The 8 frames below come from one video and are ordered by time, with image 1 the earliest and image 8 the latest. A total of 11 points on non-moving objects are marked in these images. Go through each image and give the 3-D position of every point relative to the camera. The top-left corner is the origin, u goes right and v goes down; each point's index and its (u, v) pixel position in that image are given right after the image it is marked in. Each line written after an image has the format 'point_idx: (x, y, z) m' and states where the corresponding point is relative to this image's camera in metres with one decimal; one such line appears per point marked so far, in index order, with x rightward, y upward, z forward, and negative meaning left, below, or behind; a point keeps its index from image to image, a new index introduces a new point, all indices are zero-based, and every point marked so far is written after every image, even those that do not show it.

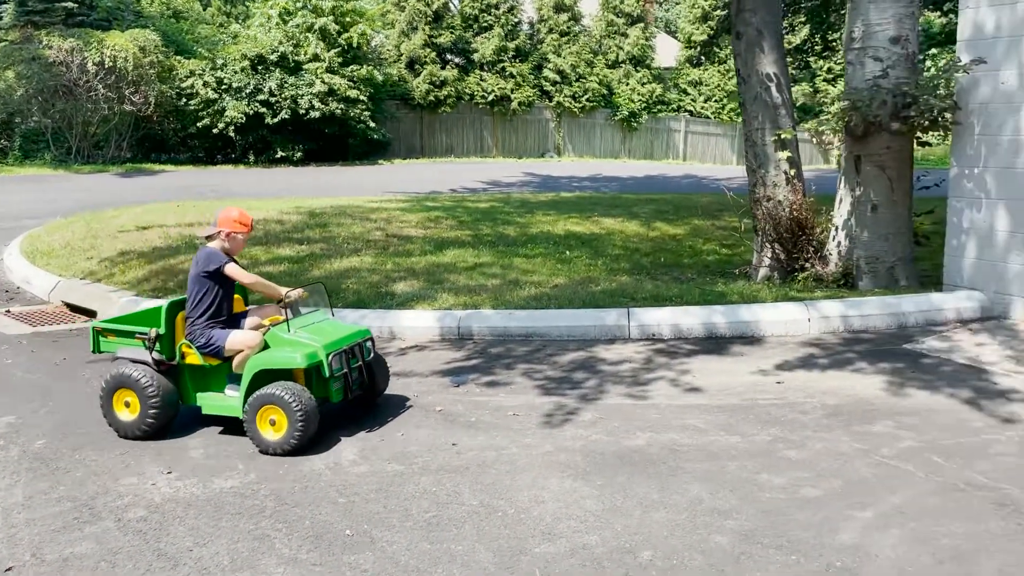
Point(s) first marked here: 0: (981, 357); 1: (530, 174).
0: (+2.9, -0.4, +5.2) m
1: (+0.3, +2.4, +17.6) m
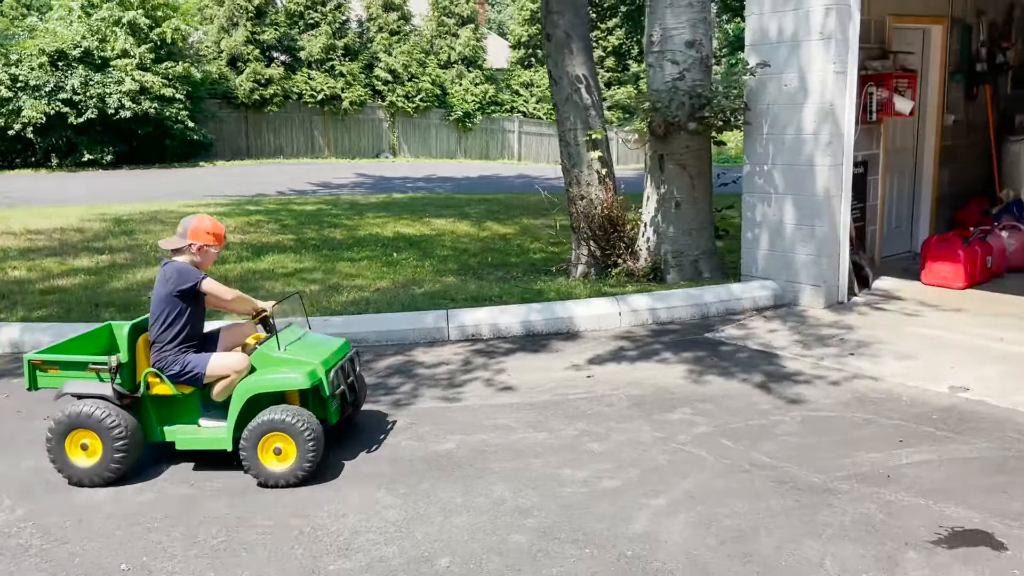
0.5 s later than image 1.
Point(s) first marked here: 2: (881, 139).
0: (+1.7, -0.4, +5.5) m
1: (-3.1, +2.3, +17.3) m
2: (+3.1, +1.2, +7.0) m
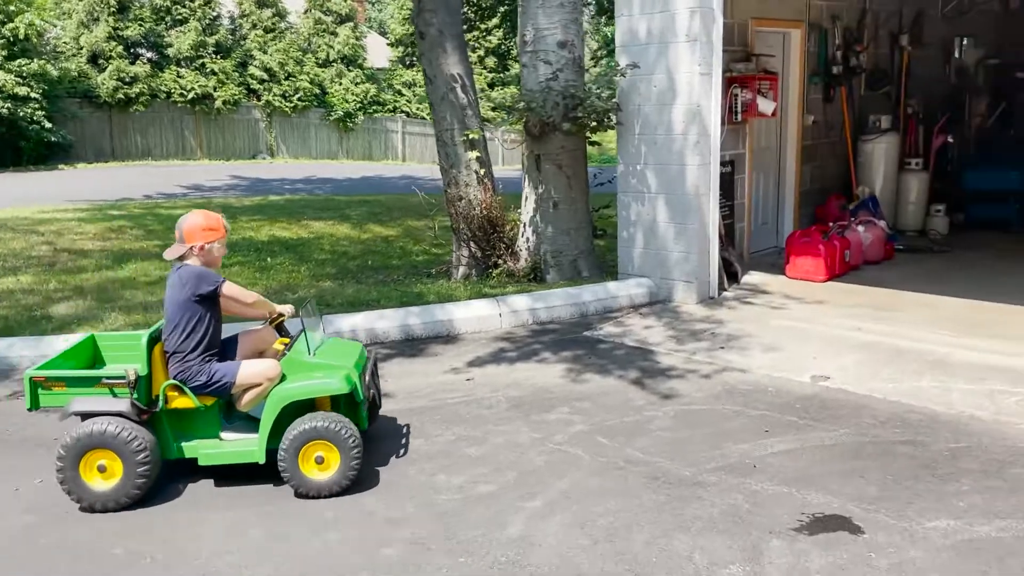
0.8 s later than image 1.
0: (+0.9, -0.3, +5.6) m
1: (-5.5, +2.2, +16.7) m
2: (+2.0, +1.3, +7.3) m
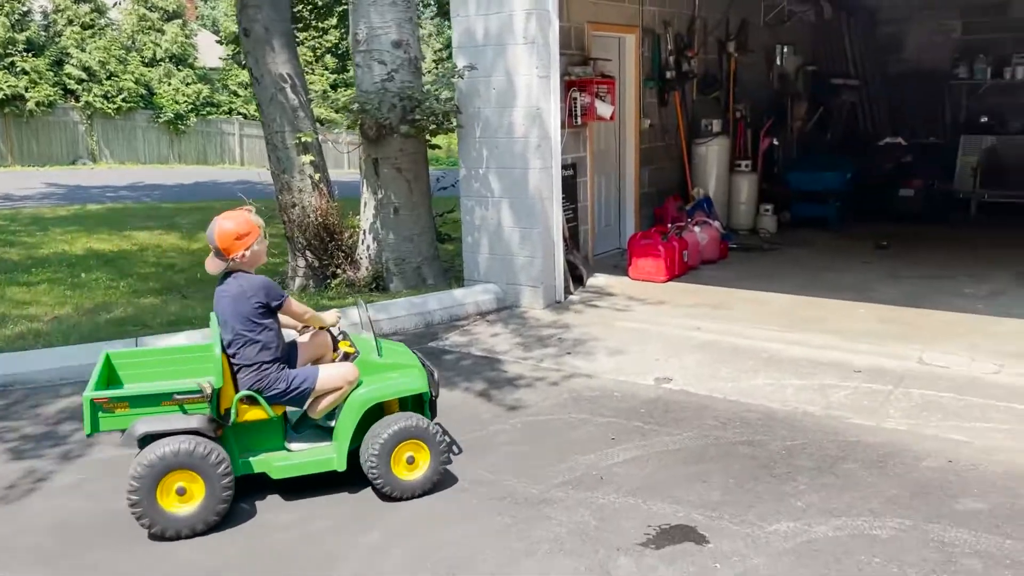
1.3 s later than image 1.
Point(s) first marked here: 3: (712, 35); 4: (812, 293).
0: (-0.1, -0.4, +5.5) m
1: (-8.4, +1.9, +15.3) m
2: (+0.6, +1.3, +7.3) m
3: (+2.2, +2.7, +9.1) m
4: (+2.3, 0.0, +6.4) m
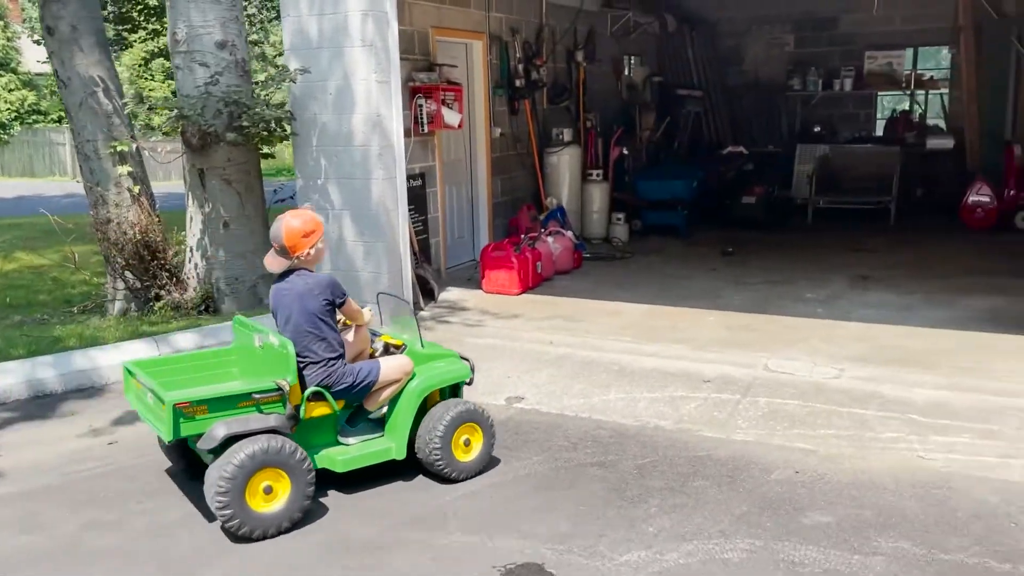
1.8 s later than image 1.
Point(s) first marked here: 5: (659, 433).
0: (-1.1, -0.5, +5.1) m
1: (-10.8, +1.4, +13.5) m
2: (-0.6, +1.2, +7.0) m
3: (+0.5, +2.6, +9.0) m
4: (+1.2, -0.1, +6.4) m
5: (+0.7, -0.7, +4.1) m
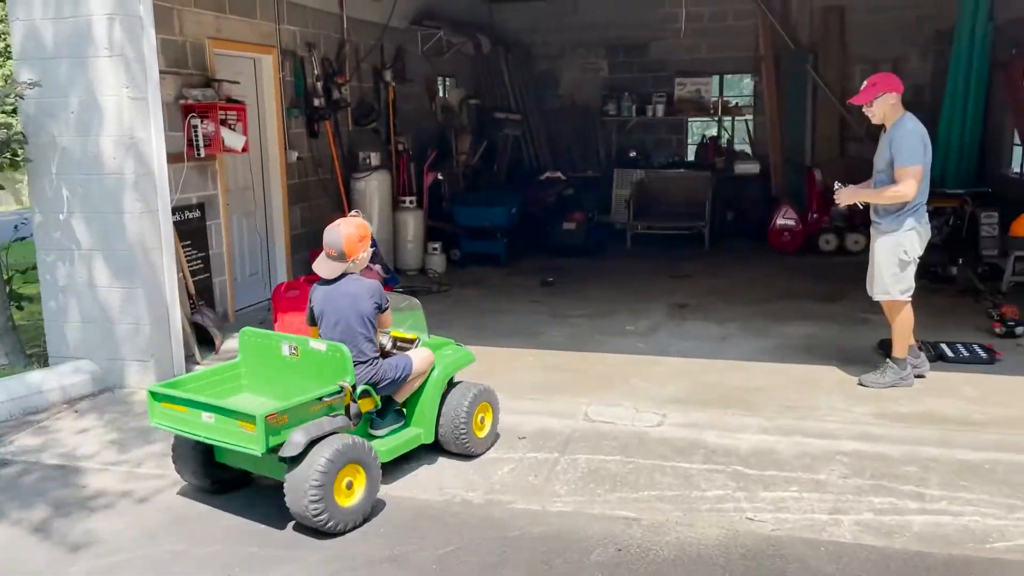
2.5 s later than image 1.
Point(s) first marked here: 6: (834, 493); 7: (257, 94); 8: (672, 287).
0: (-2.1, -0.8, +4.1) m
1: (-13.4, +0.6, +10.5) m
2: (-2.2, +0.8, +6.1) m
3: (-1.5, +2.3, +8.4) m
4: (-0.2, -0.4, +5.9) m
5: (-0.2, -0.9, +3.5) m
6: (+1.3, -0.9, +3.5) m
7: (-2.1, +1.6, +6.8) m
8: (+1.4, 0.0, +7.5) m
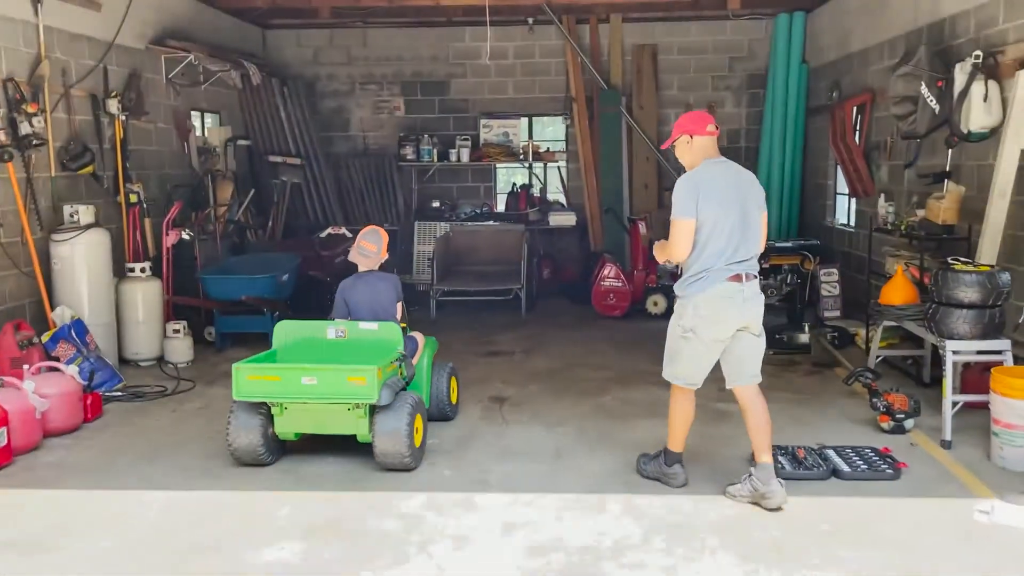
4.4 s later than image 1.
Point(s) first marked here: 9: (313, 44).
0: (-2.9, -1.3, +1.9) m
1: (-15.4, -0.6, +5.7) m
2: (-3.4, +0.2, +3.9) m
3: (-3.3, +1.5, +6.4) m
4: (-1.4, -0.9, +4.1) m
5: (-0.9, -1.3, +1.7) m
6: (+0.6, -1.2, +2.1) m
7: (-3.5, +0.9, +4.6) m
8: (-0.2, -0.6, +6.0) m
9: (-2.4, +2.9, +9.9) m
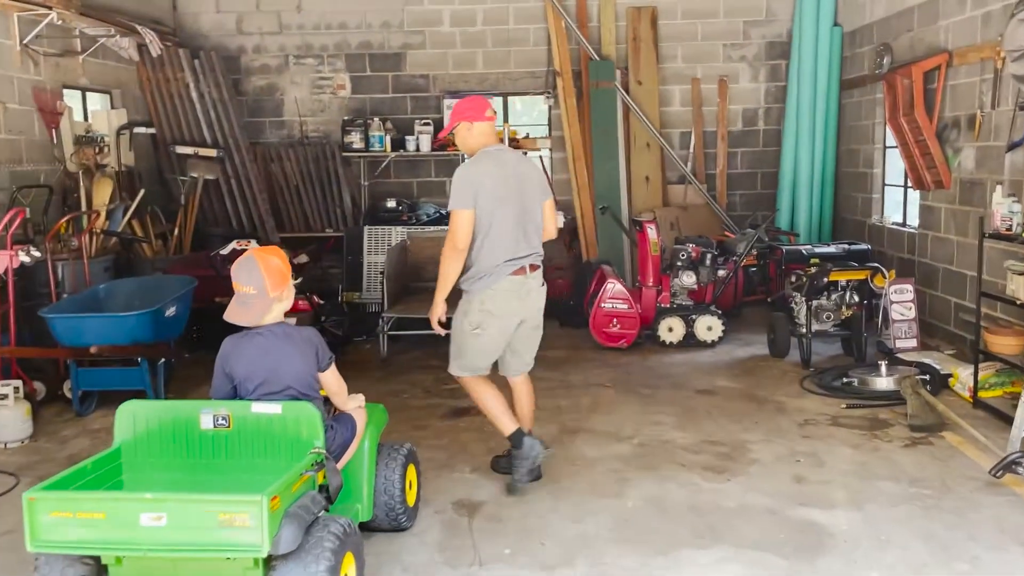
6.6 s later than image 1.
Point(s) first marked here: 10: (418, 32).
0: (-2.9, -1.6, +0.1) m
1: (-15.5, -1.1, +3.5) m
2: (-3.5, -0.1, +2.1) m
3: (-3.5, +1.3, +4.5) m
4: (-1.5, -1.2, +2.3) m
5: (-0.8, -1.6, -0.1) m
6: (+0.6, -1.4, +0.3) m
7: (-3.6, +0.6, +2.7) m
8: (-0.3, -0.8, +4.2) m
9: (-2.7, +2.7, +8.1) m
10: (-0.9, +2.5, +8.0) m
